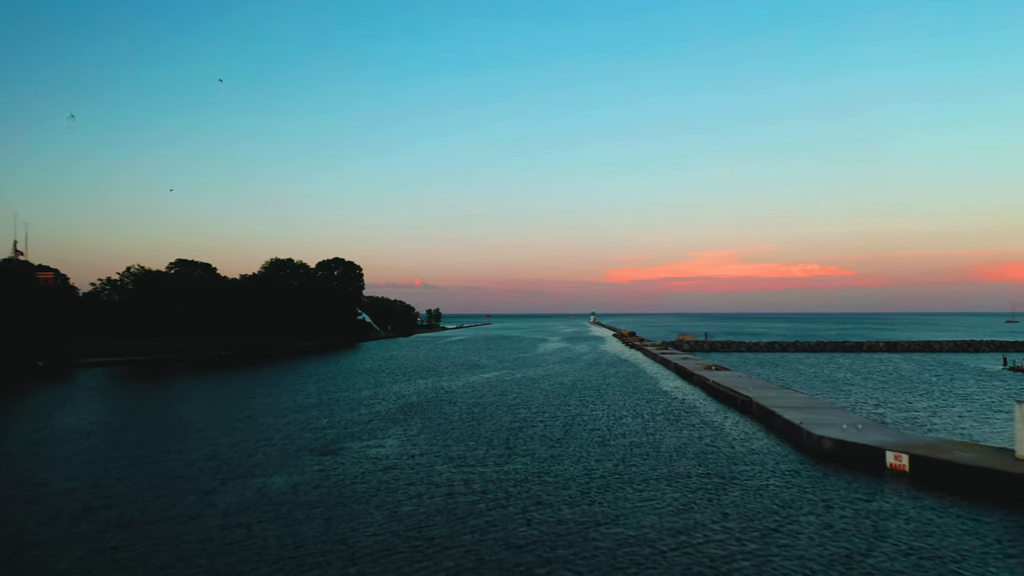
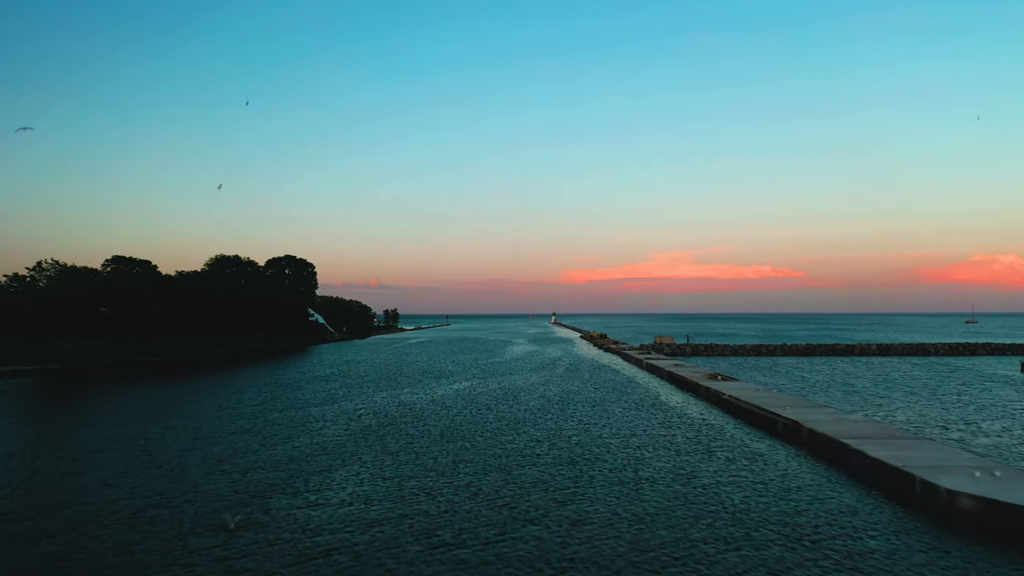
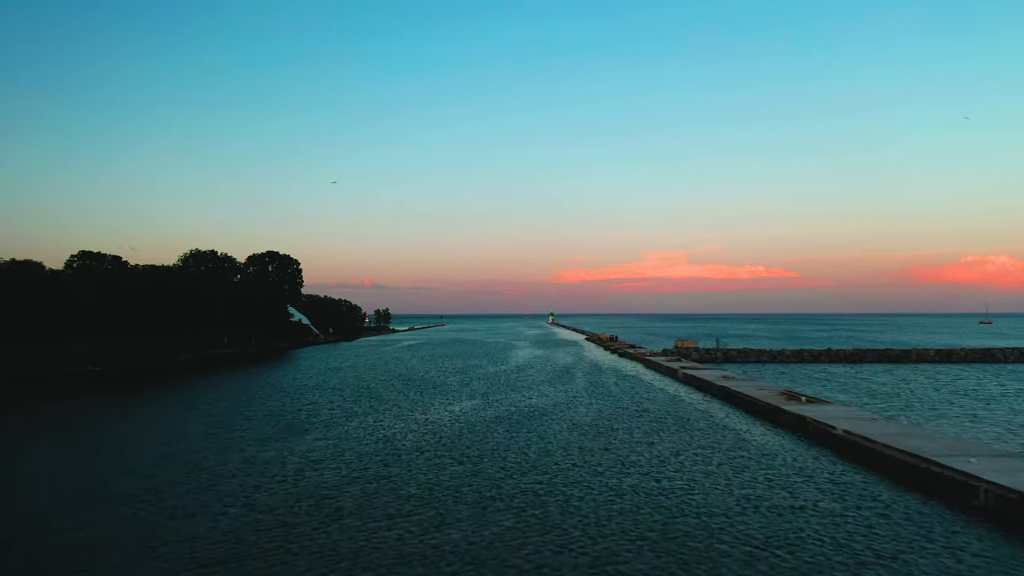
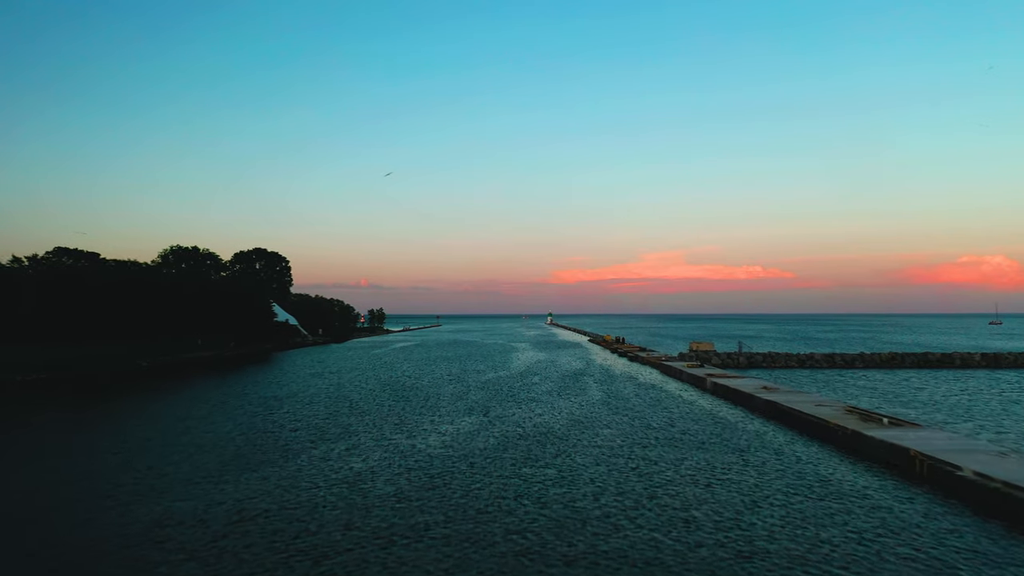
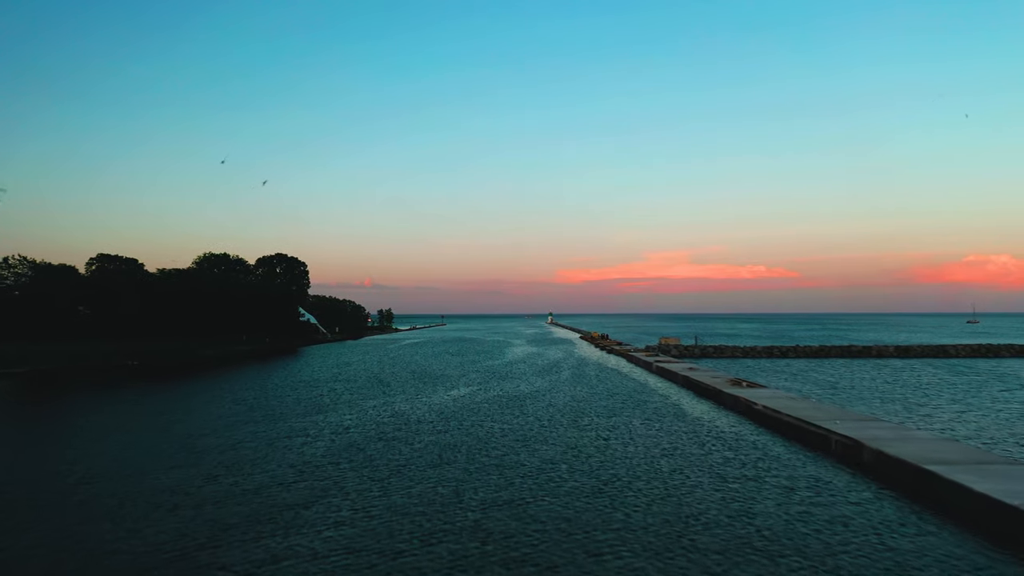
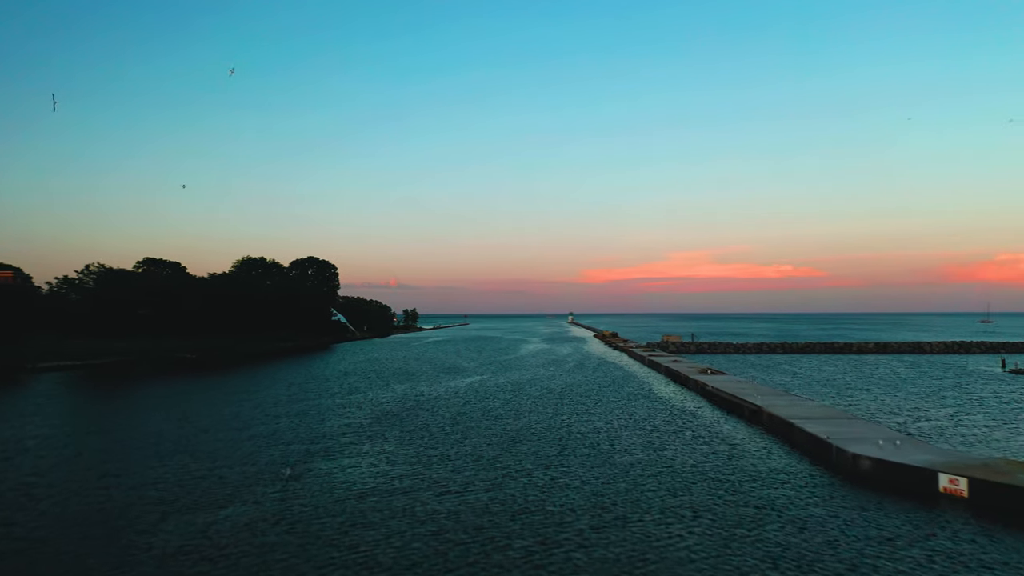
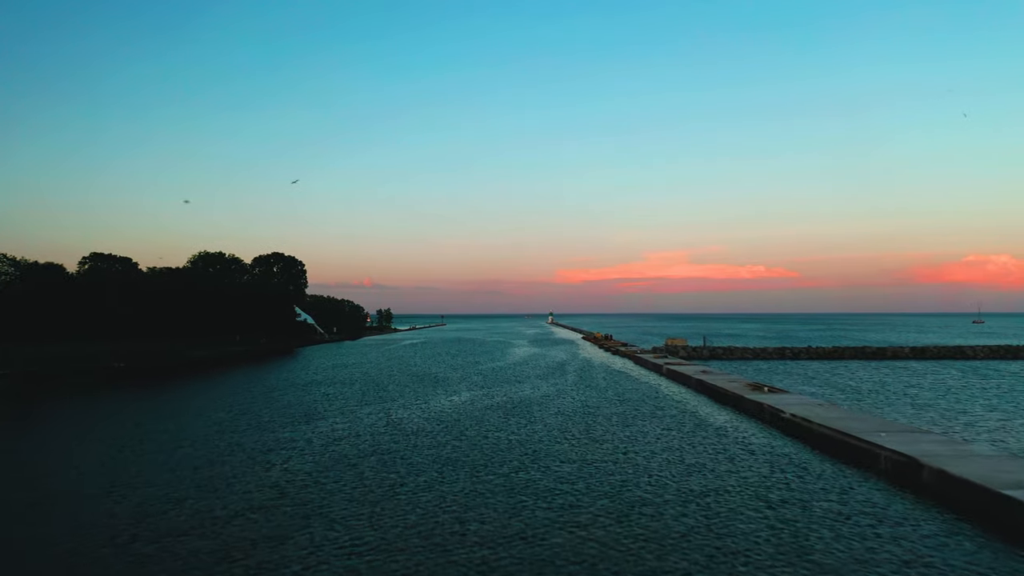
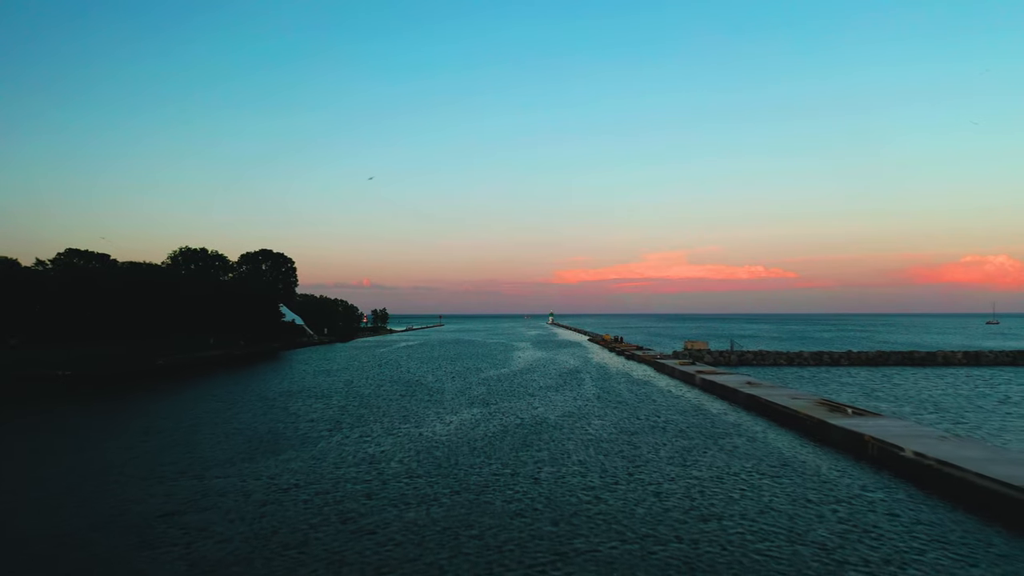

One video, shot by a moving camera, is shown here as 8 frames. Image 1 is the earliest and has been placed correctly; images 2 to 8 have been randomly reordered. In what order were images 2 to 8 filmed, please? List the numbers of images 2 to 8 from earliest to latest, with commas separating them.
6, 2, 5, 7, 3, 8, 4
